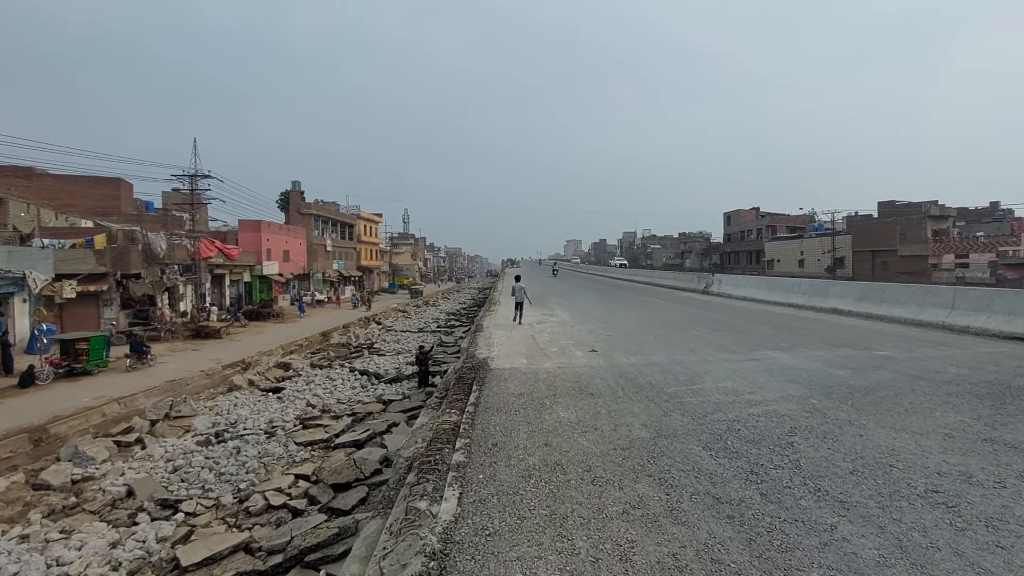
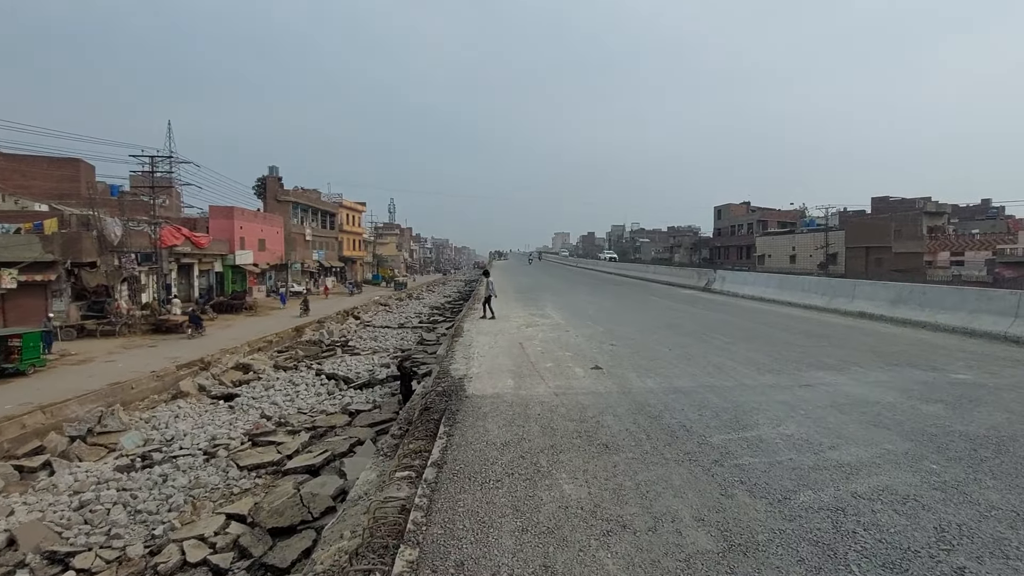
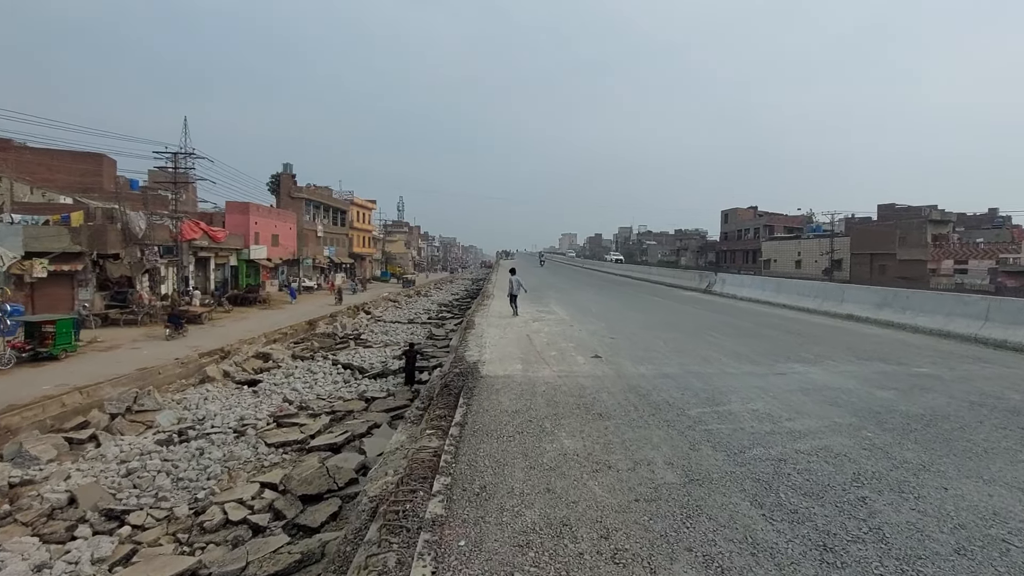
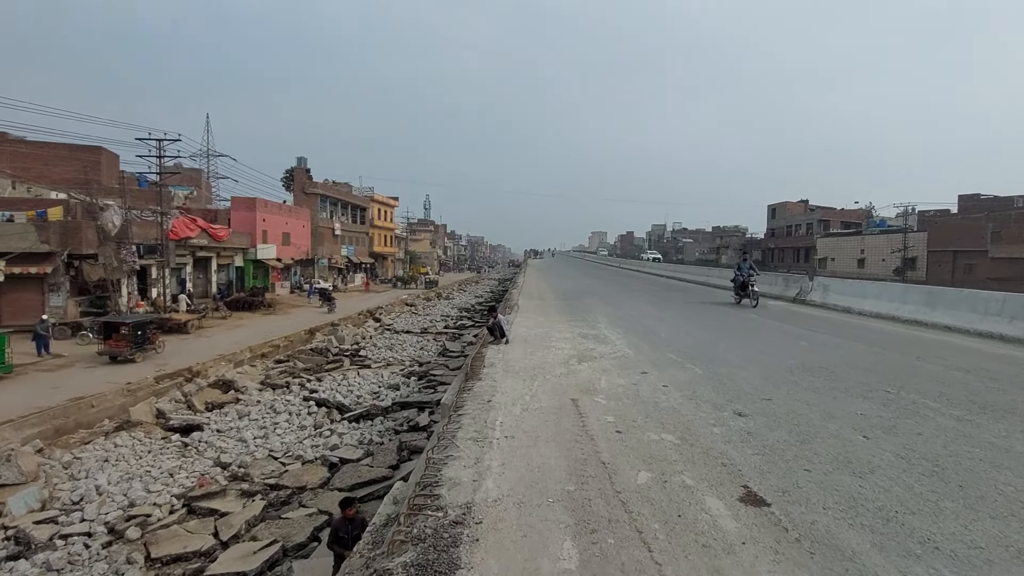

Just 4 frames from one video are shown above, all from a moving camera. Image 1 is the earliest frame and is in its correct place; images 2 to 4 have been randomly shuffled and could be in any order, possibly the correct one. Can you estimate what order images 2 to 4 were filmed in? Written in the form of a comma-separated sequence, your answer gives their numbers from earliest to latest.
3, 2, 4
